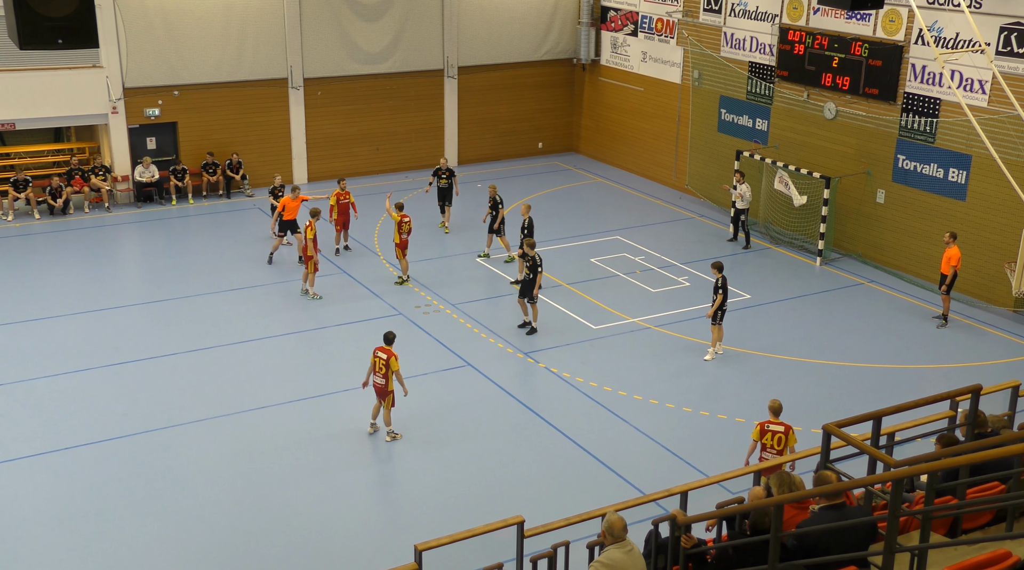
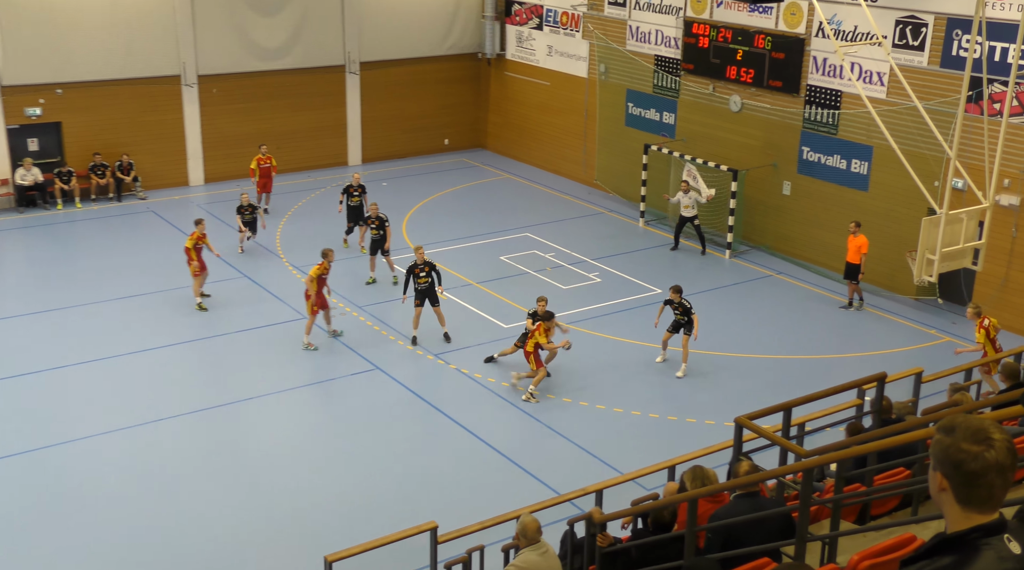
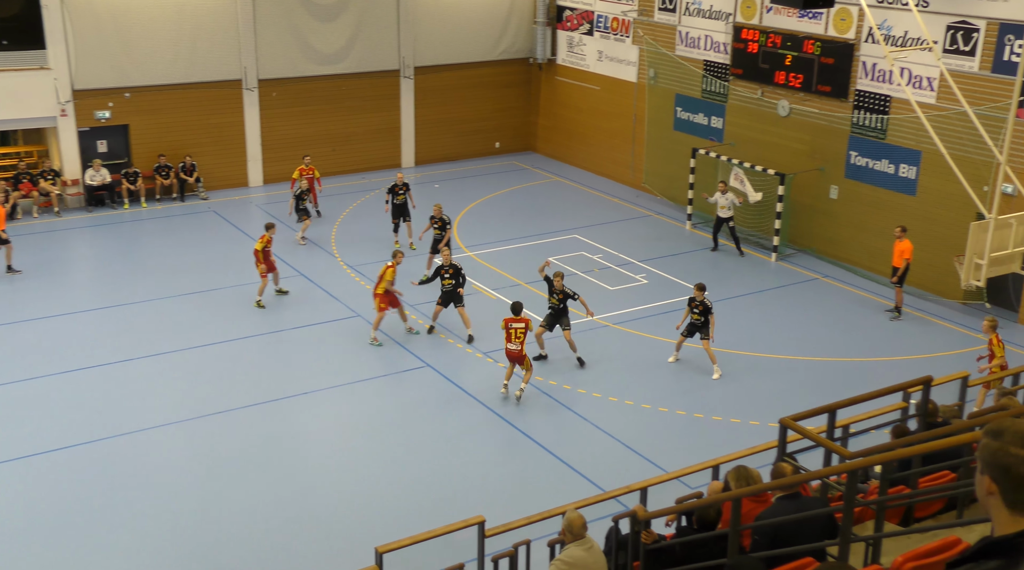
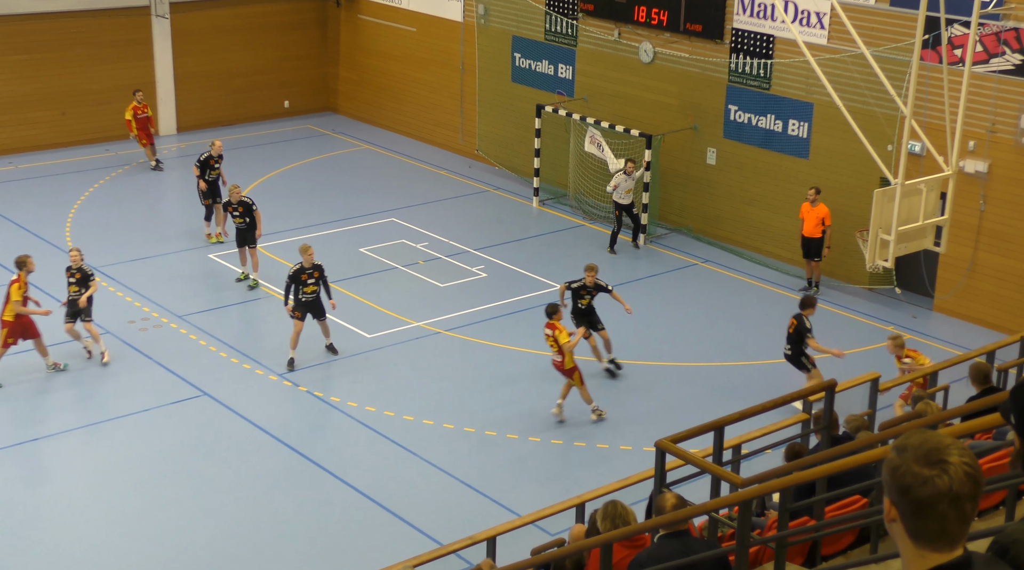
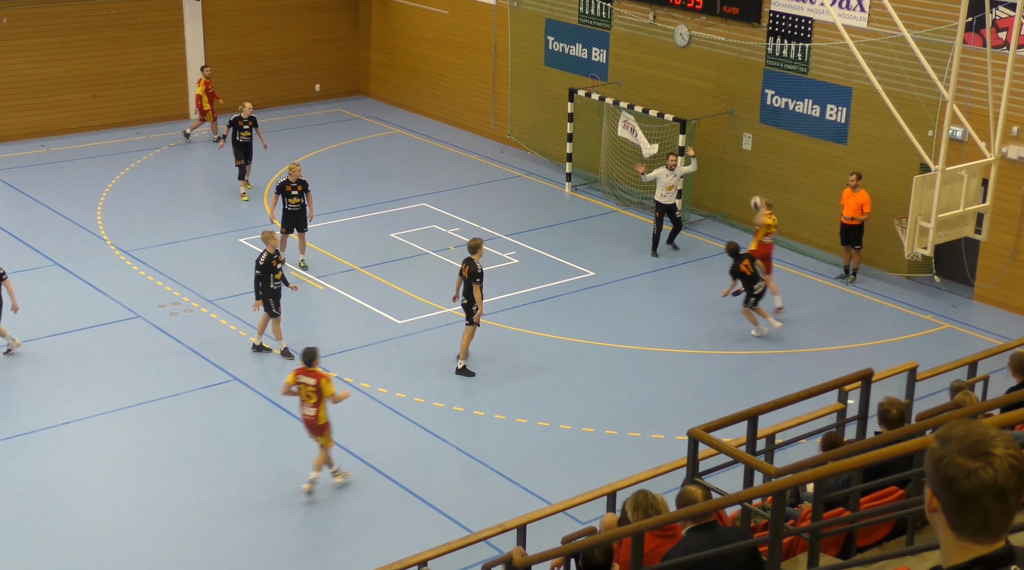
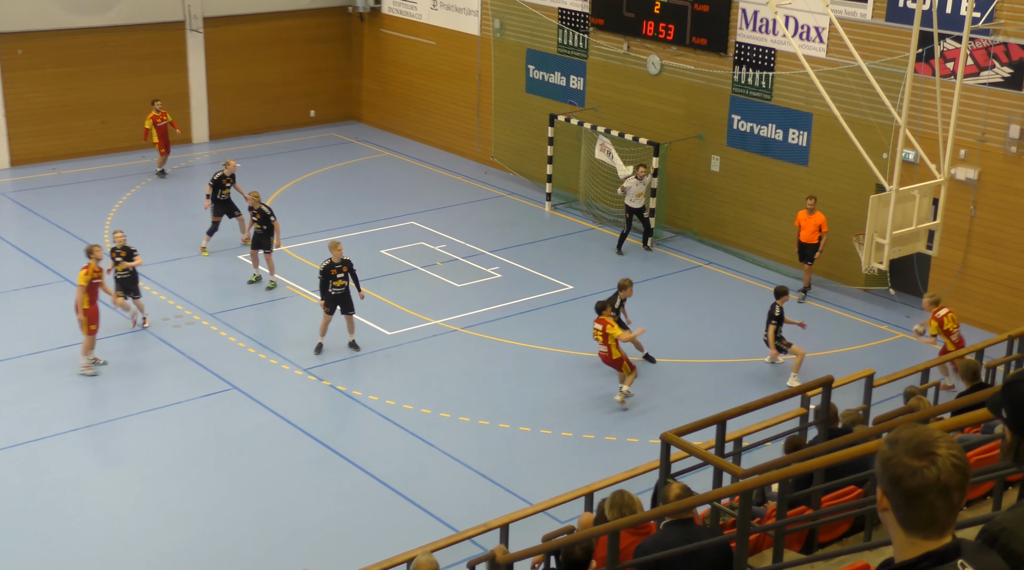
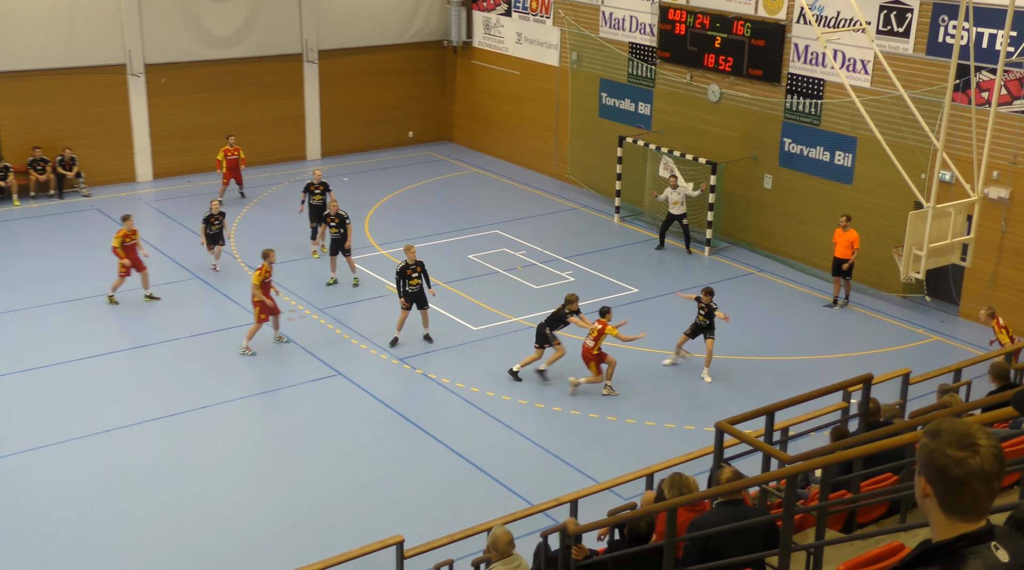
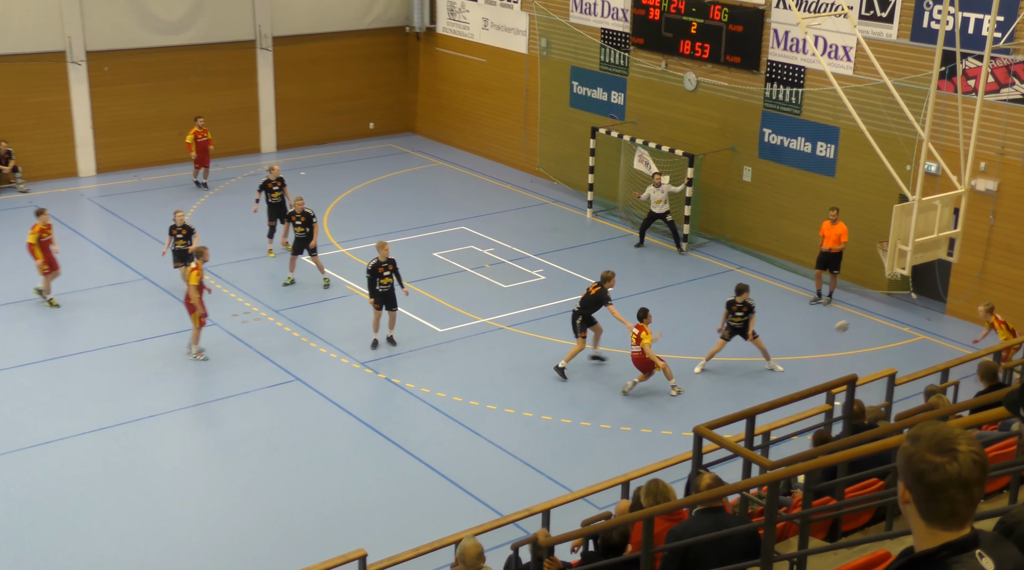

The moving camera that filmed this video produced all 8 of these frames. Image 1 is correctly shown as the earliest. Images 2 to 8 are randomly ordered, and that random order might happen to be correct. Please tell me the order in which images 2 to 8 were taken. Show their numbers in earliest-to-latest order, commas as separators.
3, 2, 7, 8, 6, 4, 5
